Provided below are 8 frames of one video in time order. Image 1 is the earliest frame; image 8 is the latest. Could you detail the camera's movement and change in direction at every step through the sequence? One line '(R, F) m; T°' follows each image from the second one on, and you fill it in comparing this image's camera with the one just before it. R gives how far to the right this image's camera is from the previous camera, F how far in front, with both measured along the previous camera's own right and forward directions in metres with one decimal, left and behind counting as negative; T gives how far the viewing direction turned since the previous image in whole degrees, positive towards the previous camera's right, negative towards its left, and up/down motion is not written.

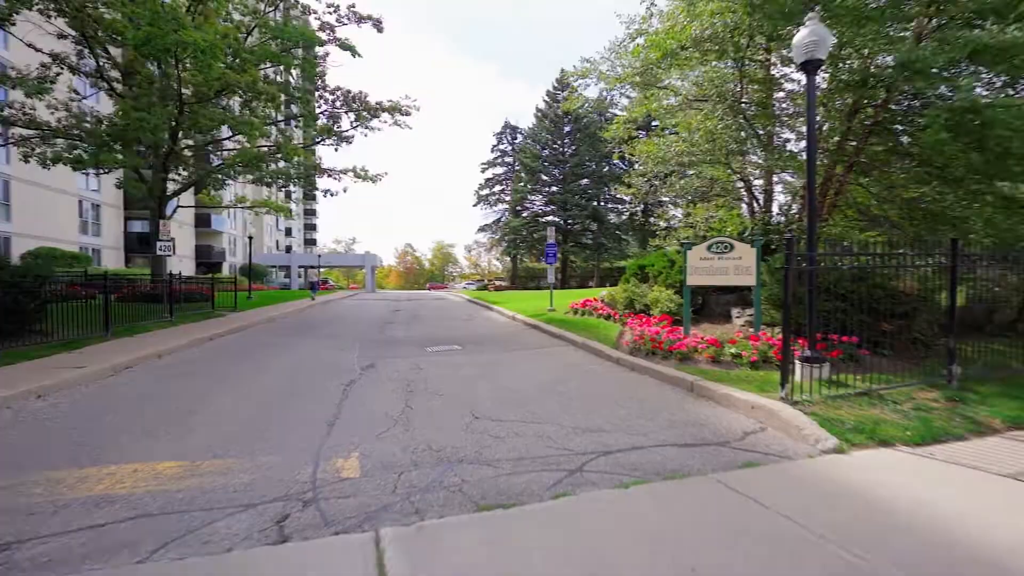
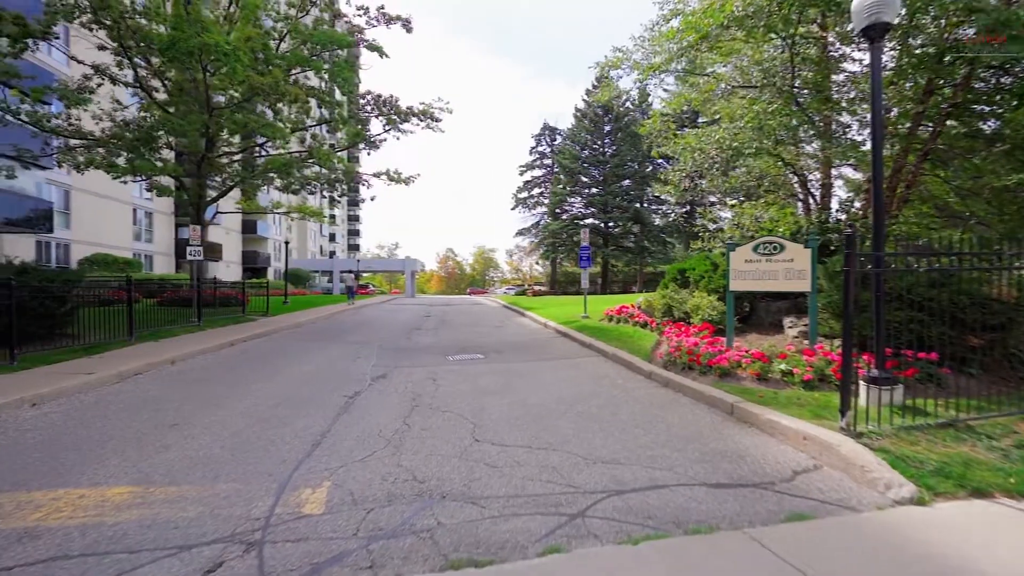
(+0.3, +0.6) m; -5°
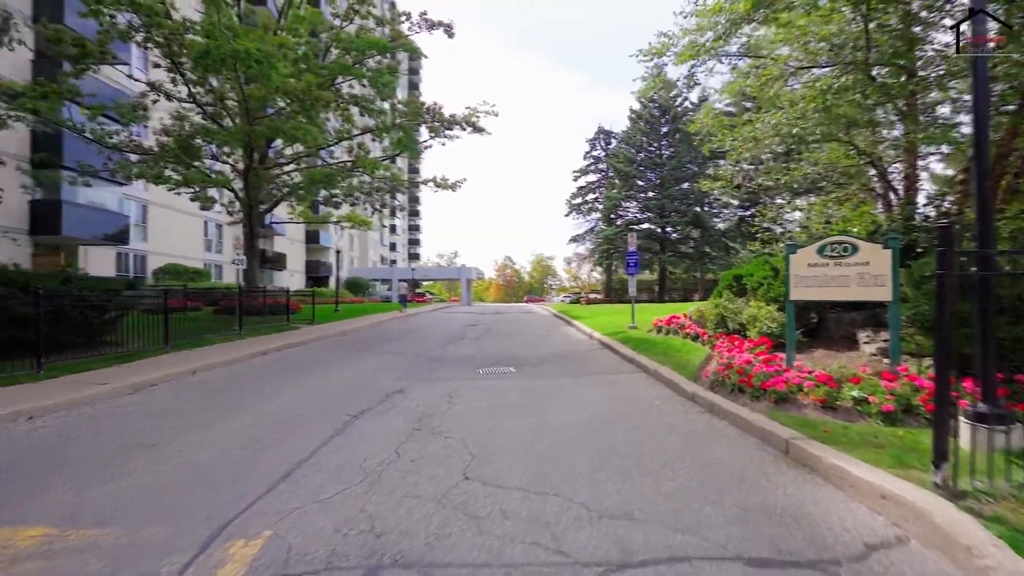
(+0.5, +0.7) m; -7°
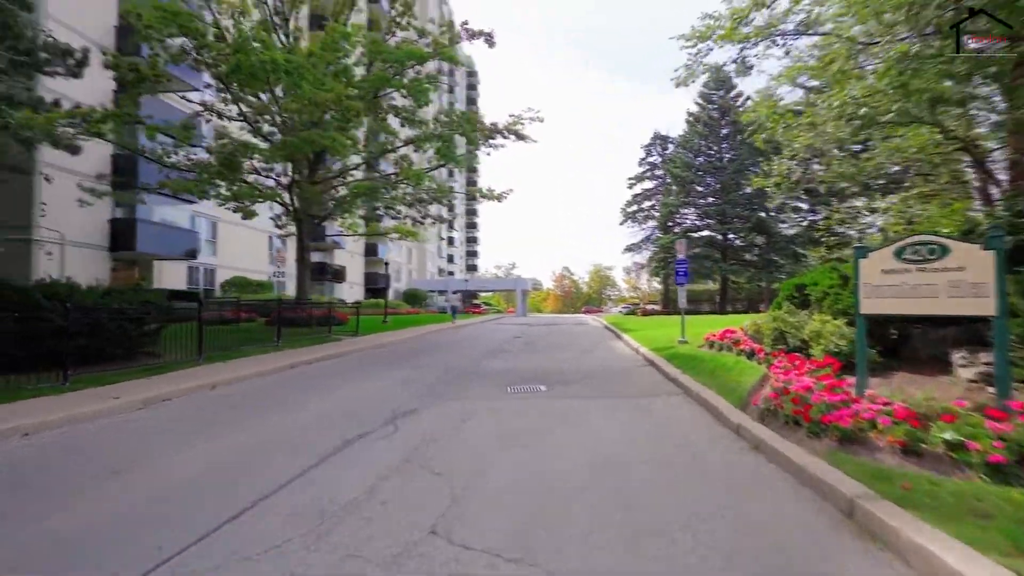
(+0.5, +0.7) m; -7°
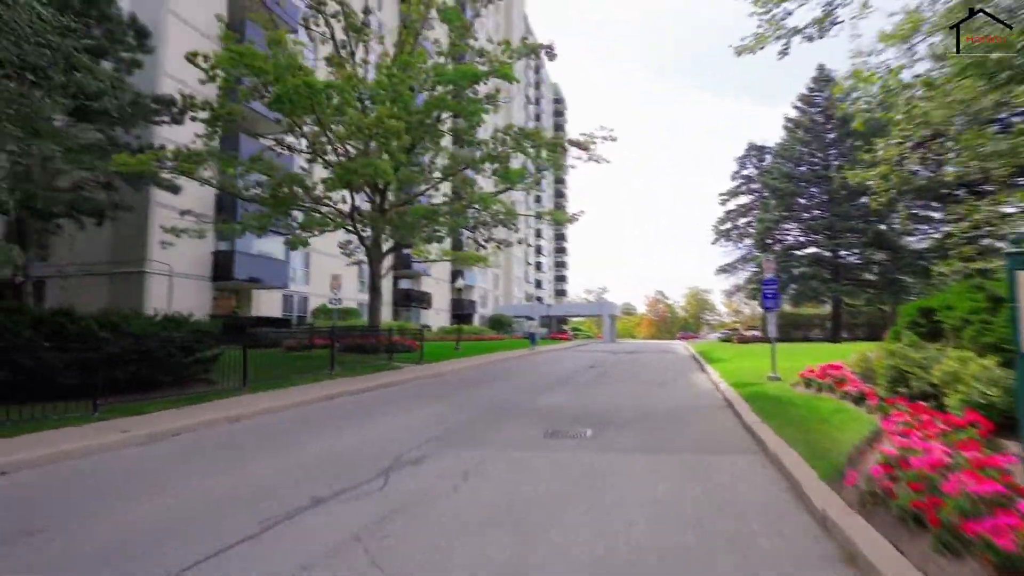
(+0.8, +1.2) m; -10°
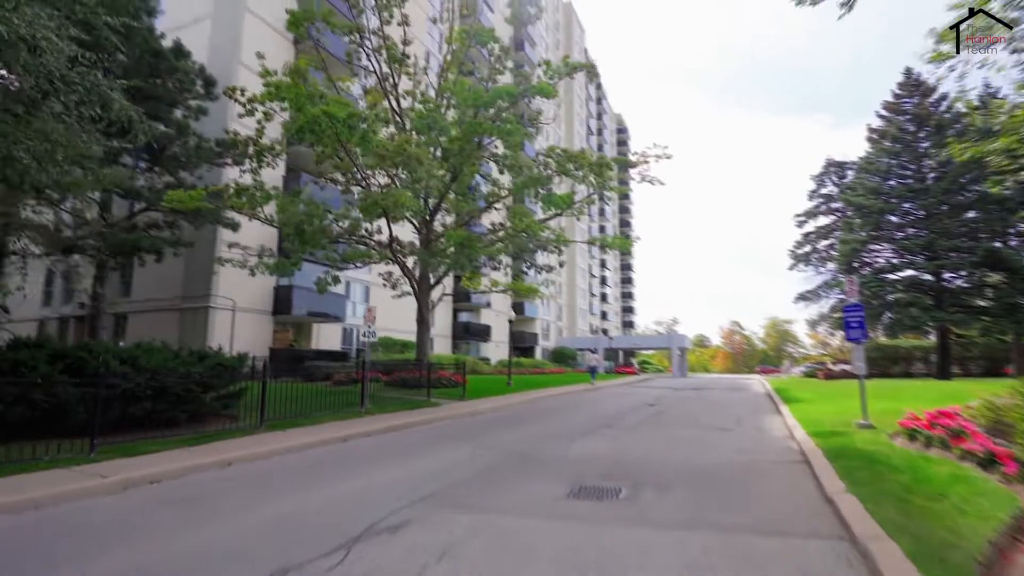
(+0.7, +1.1) m; -8°
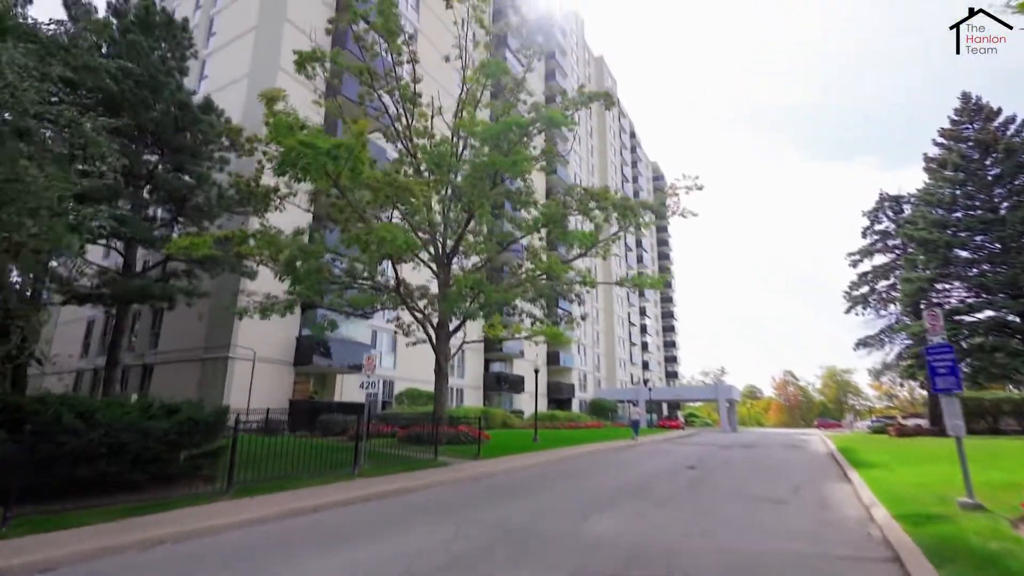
(+0.6, +1.3) m; -4°
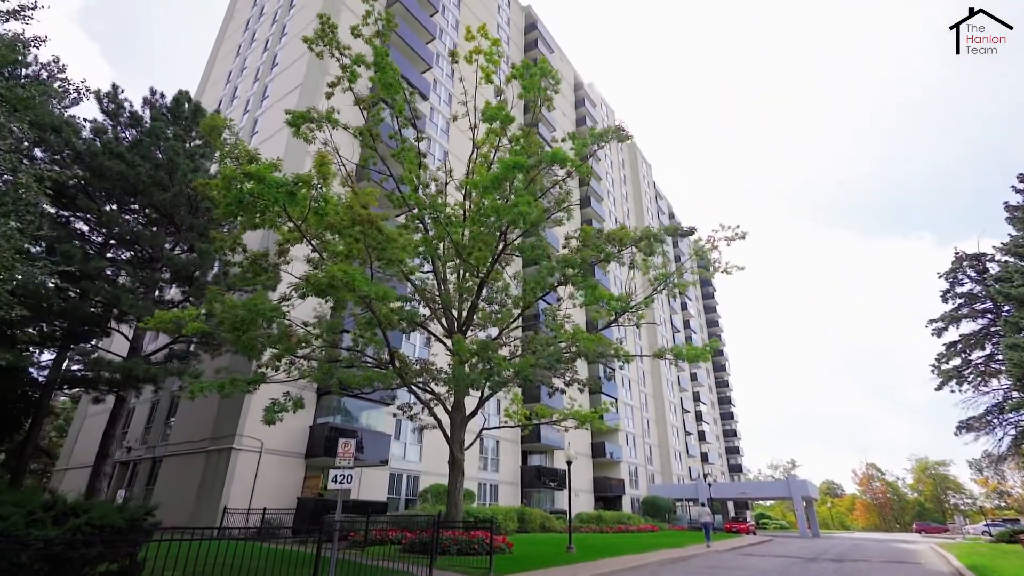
(+0.8, +2.1) m; -5°
